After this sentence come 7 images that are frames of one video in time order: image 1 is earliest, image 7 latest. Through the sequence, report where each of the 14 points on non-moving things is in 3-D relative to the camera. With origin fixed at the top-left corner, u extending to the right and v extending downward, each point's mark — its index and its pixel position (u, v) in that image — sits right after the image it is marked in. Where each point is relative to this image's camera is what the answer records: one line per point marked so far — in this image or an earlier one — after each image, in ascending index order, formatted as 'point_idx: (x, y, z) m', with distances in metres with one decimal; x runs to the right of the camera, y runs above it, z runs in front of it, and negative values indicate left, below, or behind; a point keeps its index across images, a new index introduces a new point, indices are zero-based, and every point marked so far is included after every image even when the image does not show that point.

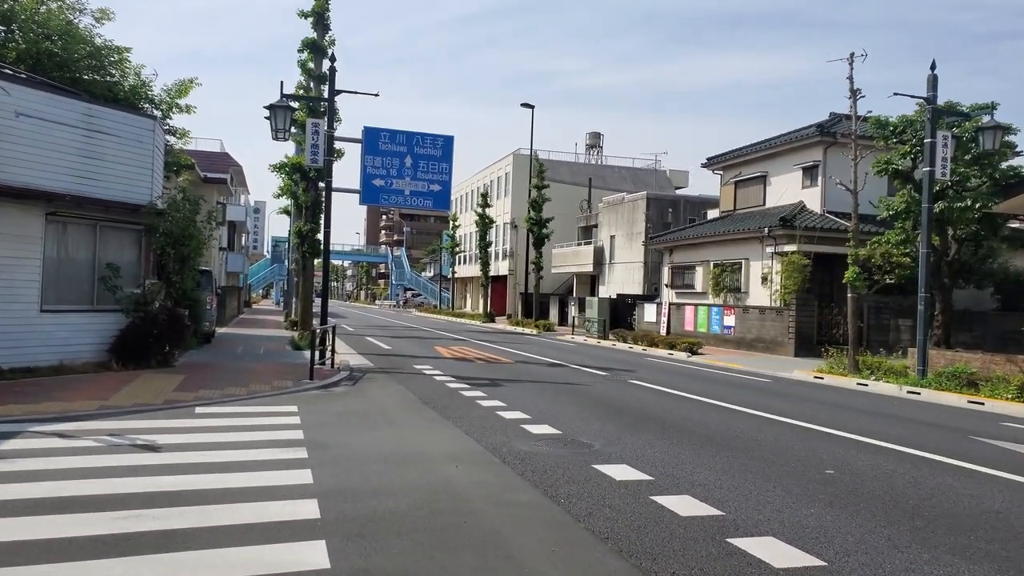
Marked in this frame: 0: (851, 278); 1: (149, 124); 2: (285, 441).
0: (+7.8, +0.2, +16.9) m
1: (-7.4, +3.4, +14.7) m
2: (-2.5, -1.7, +8.0) m
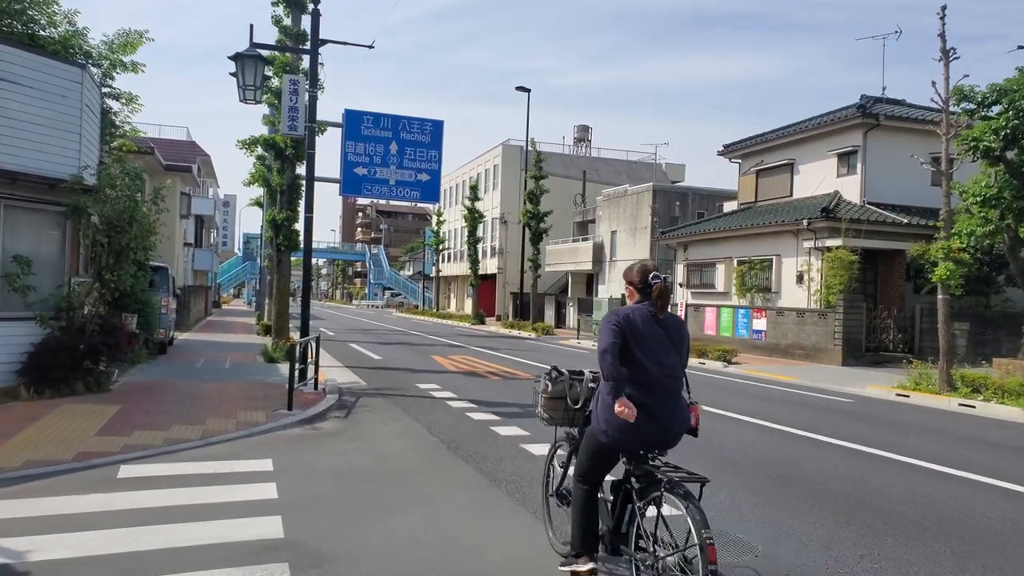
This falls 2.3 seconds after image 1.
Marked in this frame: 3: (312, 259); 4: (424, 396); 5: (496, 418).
0: (+8.3, +0.2, +14.1) m
1: (-6.8, +3.4, +11.4) m
2: (-1.7, -1.7, +4.9) m
3: (-3.8, +0.5, +14.0) m
4: (-1.5, -1.8, +12.2) m
5: (-0.2, -1.8, +10.2) m
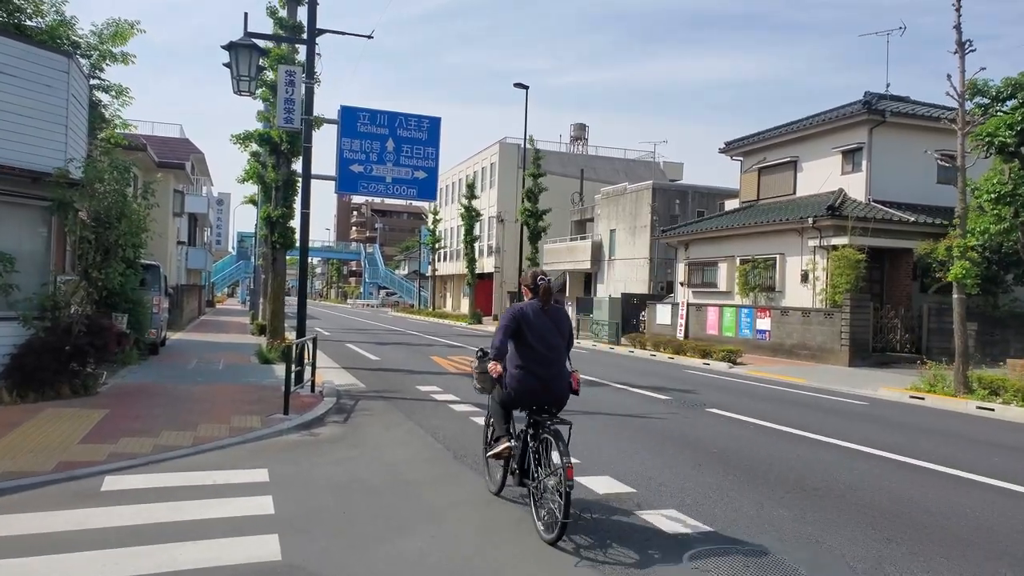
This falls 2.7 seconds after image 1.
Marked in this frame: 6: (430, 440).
0: (+8.3, +0.2, +13.7) m
1: (-6.8, +3.4, +10.9) m
2: (-1.6, -1.7, +4.4) m
3: (-3.8, +0.6, +13.5) m
4: (-1.4, -1.8, +11.8) m
5: (-0.1, -1.8, +9.8) m
6: (-1.0, -1.8, +8.6) m
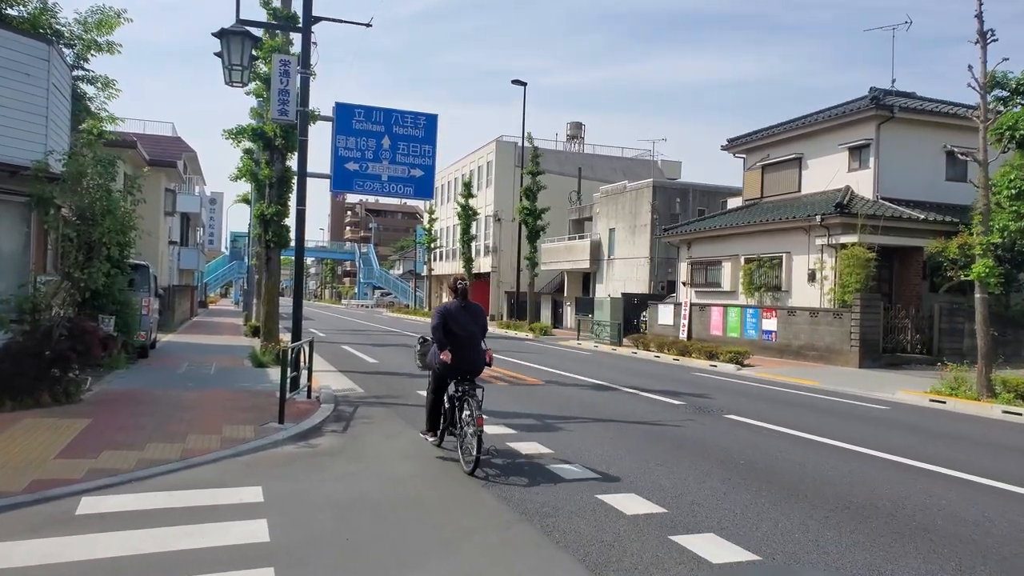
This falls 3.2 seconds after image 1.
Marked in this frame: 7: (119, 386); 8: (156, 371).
0: (+8.4, +0.3, +13.2) m
1: (-6.7, +3.4, +10.3) m
2: (-1.4, -1.7, +3.8) m
3: (-3.7, +0.6, +12.9) m
4: (-1.3, -1.8, +11.2) m
5: (0.0, -1.8, +9.2) m
6: (-0.8, -1.8, +8.0) m
7: (-6.5, -1.6, +12.1) m
8: (-7.1, -1.7, +14.6) m
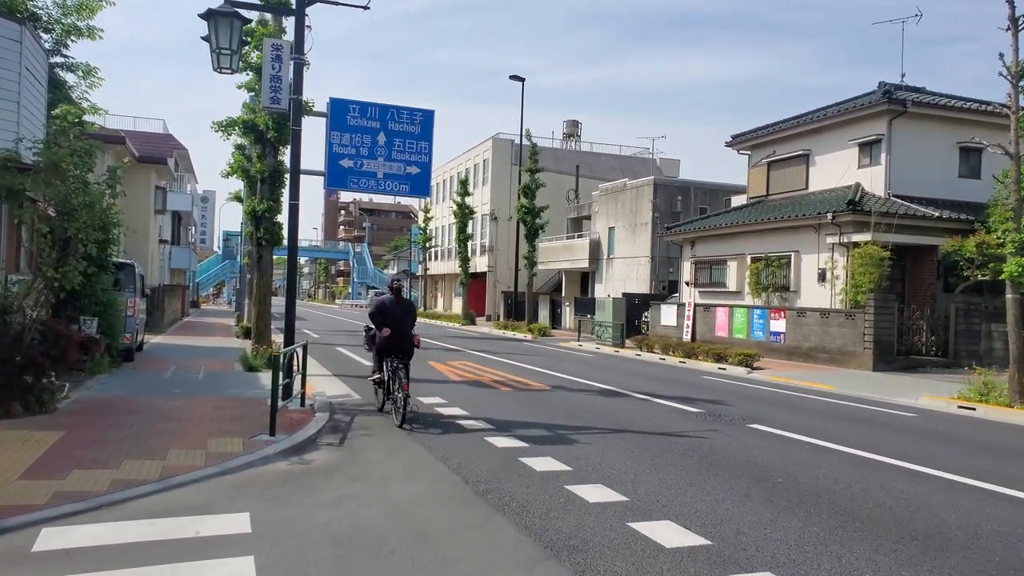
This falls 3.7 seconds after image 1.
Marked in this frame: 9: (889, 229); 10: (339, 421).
0: (+8.5, +0.2, +12.5) m
1: (-6.5, +3.4, +9.5) m
2: (-1.2, -1.7, +3.1) m
3: (-3.6, +0.6, +12.1) m
4: (-1.2, -1.8, +10.5) m
5: (+0.1, -1.8, +8.5) m
6: (-0.7, -1.8, +7.3) m
7: (-6.4, -1.6, +11.3) m
8: (-7.0, -1.7, +13.8) m
9: (+10.1, +1.6, +19.7) m
10: (-2.3, -1.8, +9.9) m
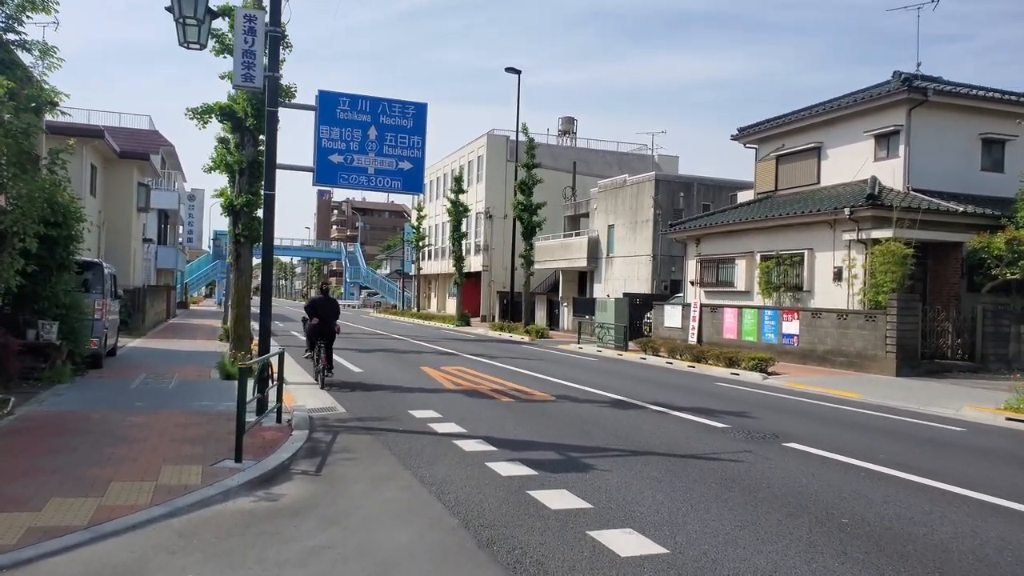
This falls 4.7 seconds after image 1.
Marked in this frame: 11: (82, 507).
0: (+8.6, +0.3, +11.4) m
1: (-6.5, +3.4, +8.2) m
2: (-1.1, -1.7, +1.9) m
3: (-3.5, +0.5, +10.9) m
4: (-1.1, -1.8, +9.2) m
5: (+0.2, -1.8, +7.2) m
6: (-0.6, -1.8, +6.1) m
7: (-6.3, -1.6, +10.0) m
8: (-7.0, -1.7, +12.5) m
9: (+10.1, +1.6, +18.5) m
10: (-2.3, -1.8, +8.7) m
11: (-3.4, -1.7, +5.8) m
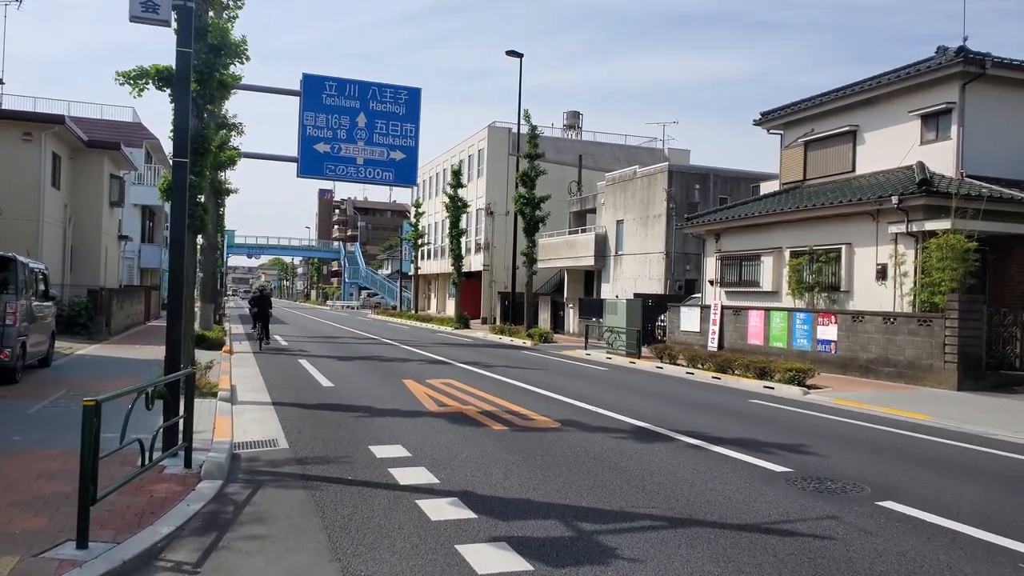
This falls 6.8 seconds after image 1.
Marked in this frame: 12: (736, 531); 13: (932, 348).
0: (+8.5, +0.3, +8.8) m
1: (-6.6, +3.4, +5.8) m
2: (-1.3, -1.7, -0.6) m
3: (-3.6, +0.6, +8.4) m
4: (-1.2, -1.8, +6.8) m
5: (+0.1, -1.8, +4.7) m
6: (-0.7, -1.8, +3.6) m
7: (-6.4, -1.6, +7.5) m
8: (-7.1, -1.7, +10.1) m
9: (+10.0, +1.6, +16.0) m
10: (-2.4, -1.8, +6.2) m
11: (-3.5, -1.7, +3.3) m
12: (+1.8, -1.8, +5.6) m
13: (+9.0, -1.3, +15.7) m
